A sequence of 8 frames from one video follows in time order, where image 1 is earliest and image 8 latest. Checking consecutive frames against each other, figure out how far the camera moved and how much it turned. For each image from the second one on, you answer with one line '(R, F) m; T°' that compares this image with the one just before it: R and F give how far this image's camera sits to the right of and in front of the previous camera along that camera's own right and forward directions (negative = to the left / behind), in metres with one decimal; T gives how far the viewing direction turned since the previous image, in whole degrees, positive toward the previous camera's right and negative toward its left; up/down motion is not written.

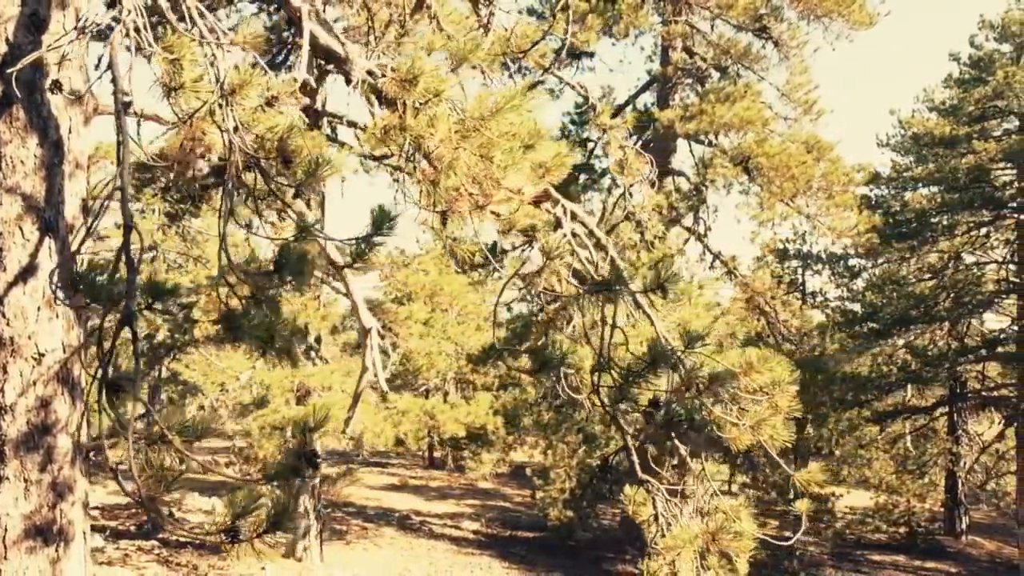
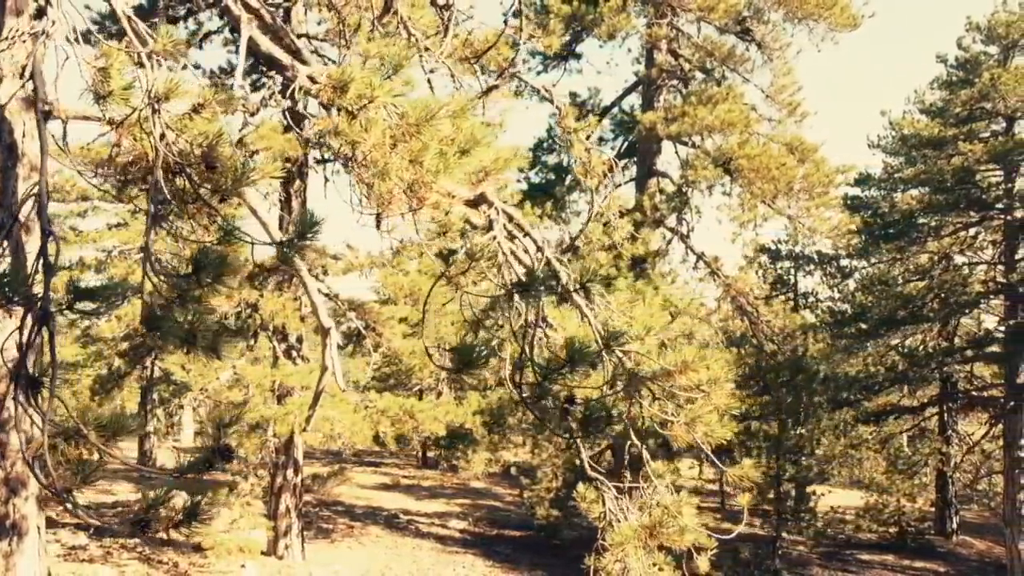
(+0.3, -0.1) m; 0°
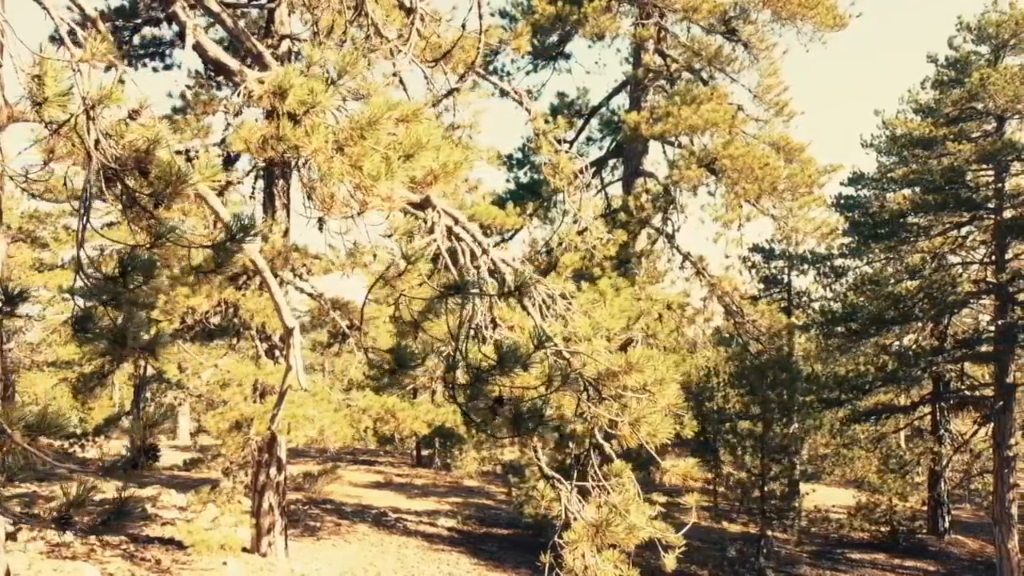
(+0.3, -0.1) m; 0°
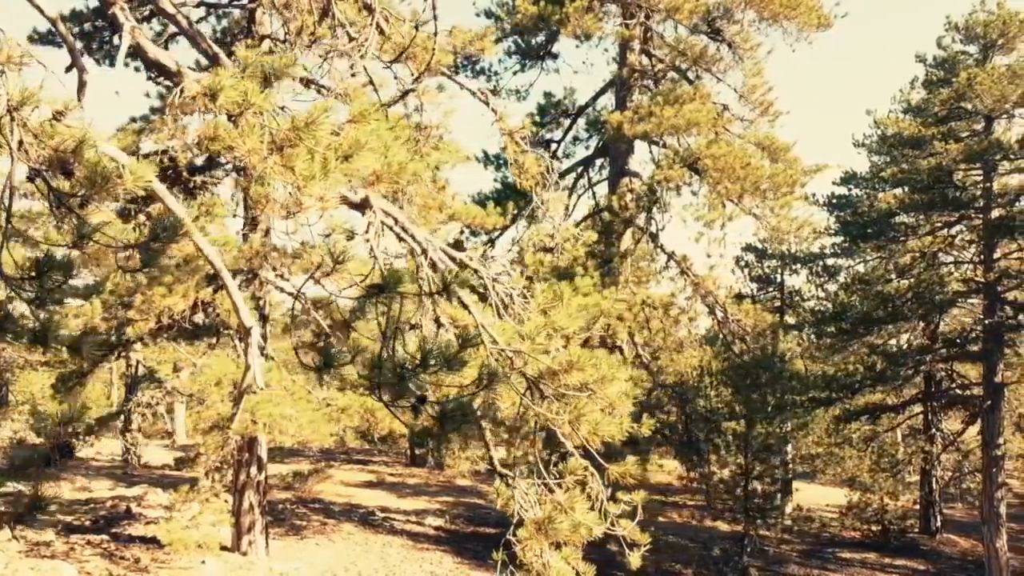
(+0.3, 0.0) m; 0°
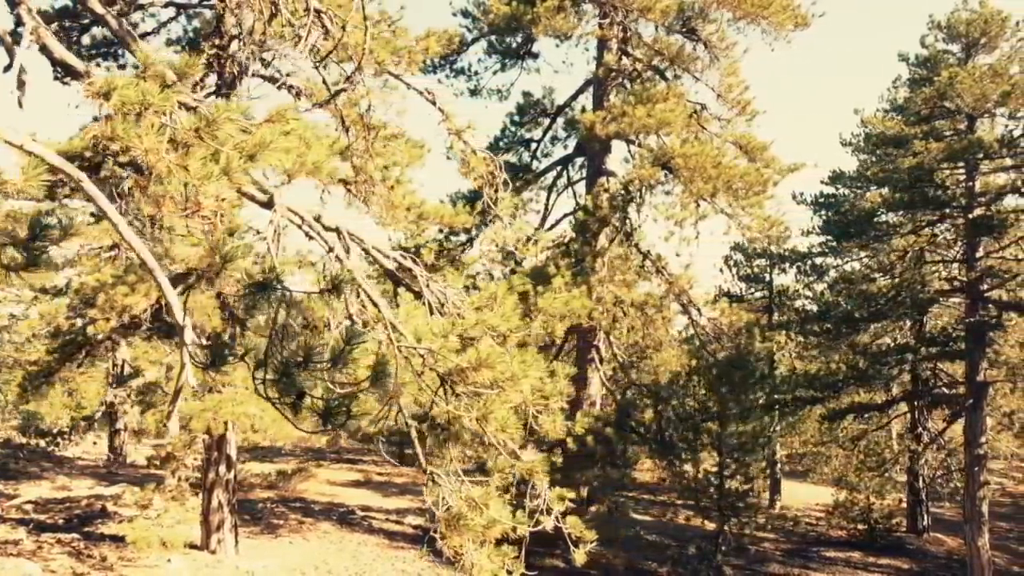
(+0.5, 0.0) m; 0°
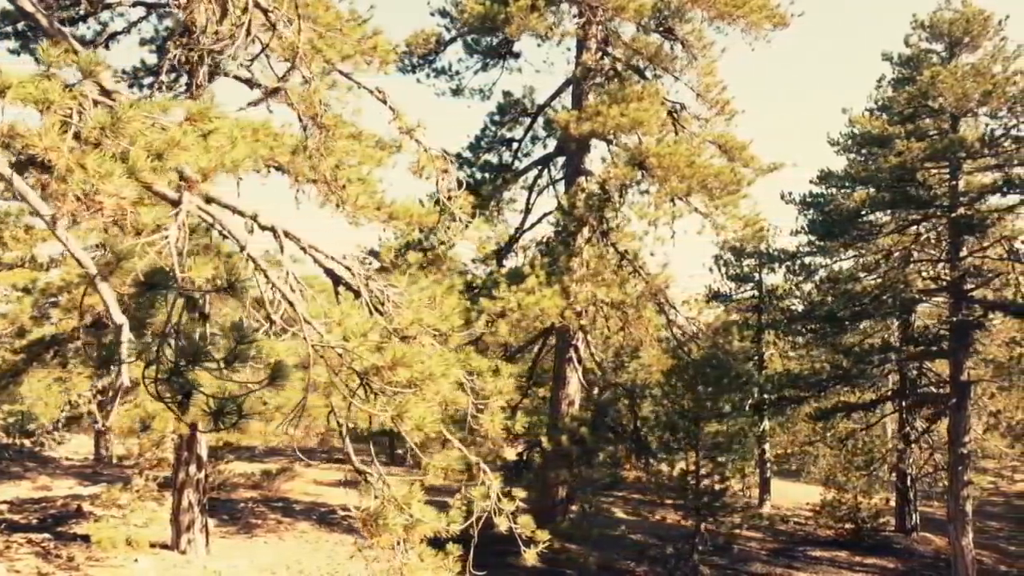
(+0.5, 0.0) m; 0°
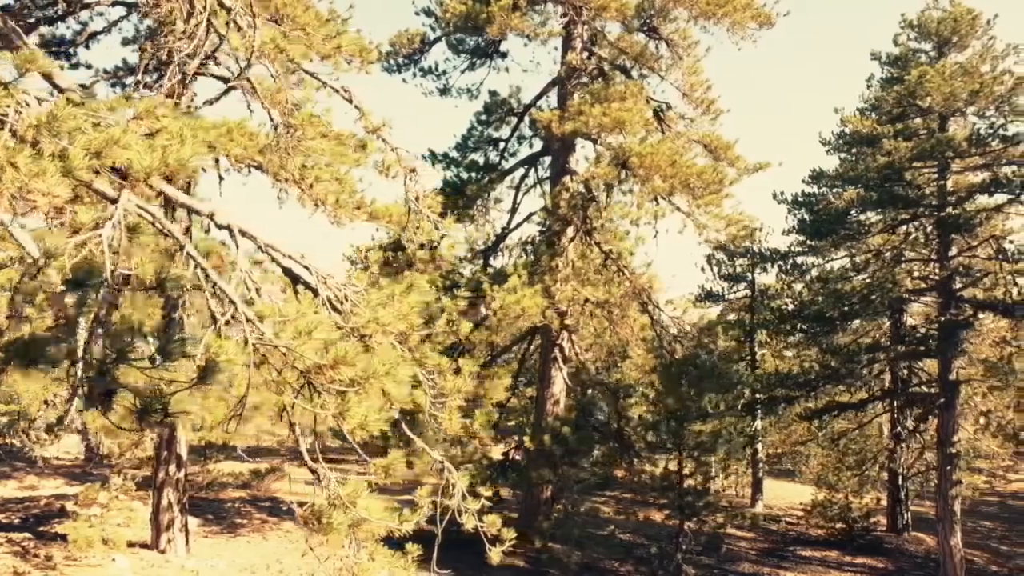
(+0.3, 0.0) m; 0°
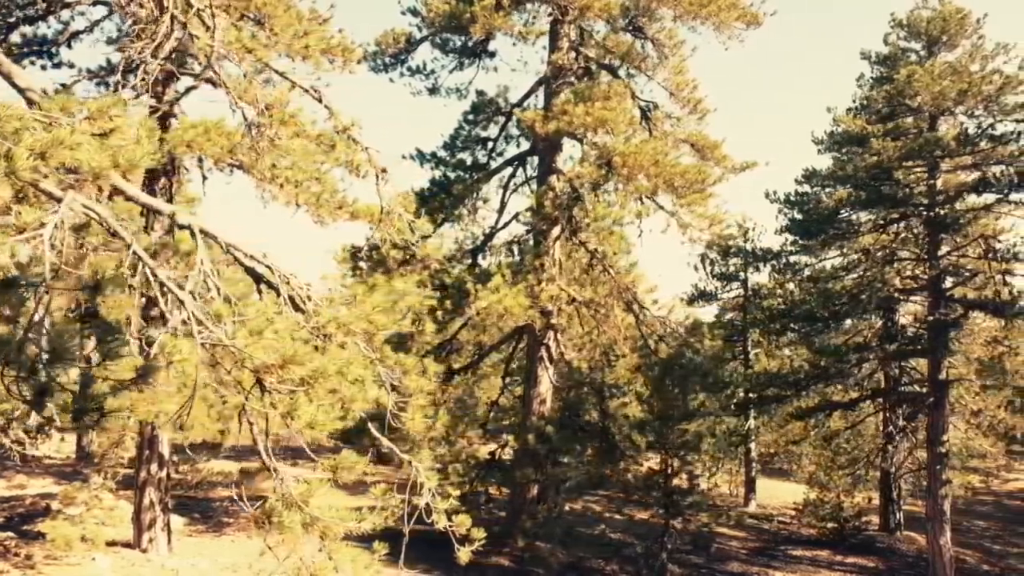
(+0.3, 0.0) m; 0°
